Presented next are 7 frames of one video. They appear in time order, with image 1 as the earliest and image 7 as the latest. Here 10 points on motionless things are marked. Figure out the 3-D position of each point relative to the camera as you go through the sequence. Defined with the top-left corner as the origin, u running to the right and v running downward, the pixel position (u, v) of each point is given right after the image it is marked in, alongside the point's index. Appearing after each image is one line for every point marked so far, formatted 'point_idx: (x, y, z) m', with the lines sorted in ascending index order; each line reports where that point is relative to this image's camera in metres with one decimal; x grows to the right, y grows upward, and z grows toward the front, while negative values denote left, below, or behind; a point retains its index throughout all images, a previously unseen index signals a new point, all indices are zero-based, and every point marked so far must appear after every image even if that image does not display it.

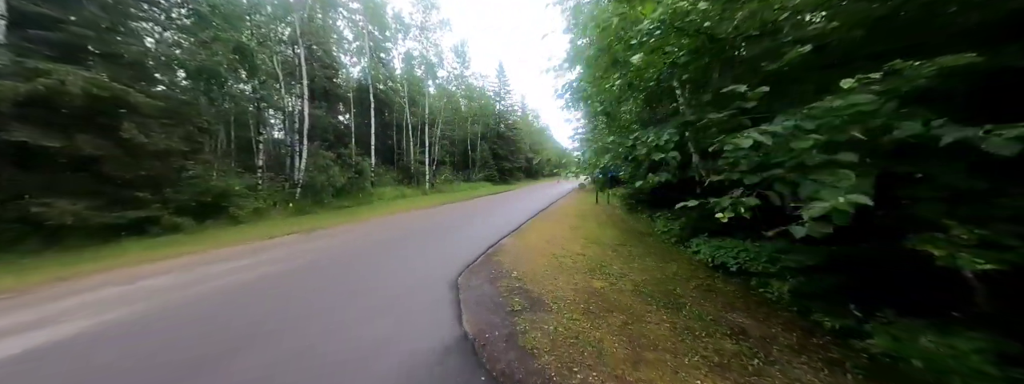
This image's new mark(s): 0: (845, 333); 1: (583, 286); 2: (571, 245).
0: (+2.7, -1.1, +2.1) m
1: (+1.1, -1.4, +3.9) m
2: (+1.5, -1.3, +6.3) m
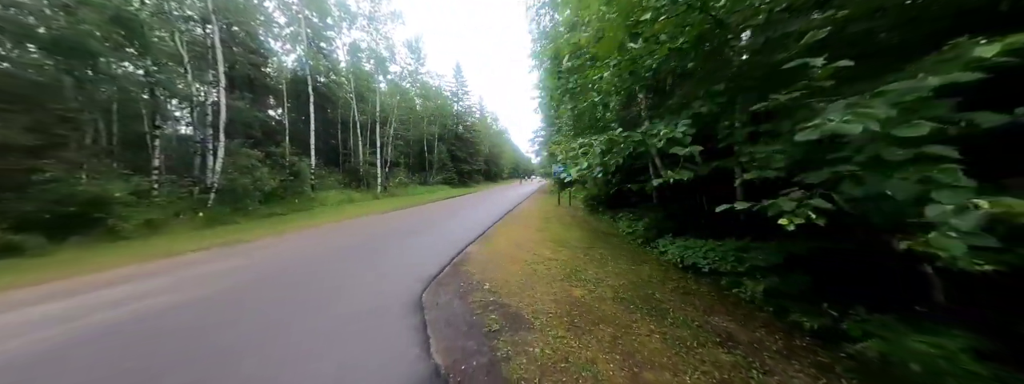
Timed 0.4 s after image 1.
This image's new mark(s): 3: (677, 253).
0: (+2.6, -1.2, +2.1) m
1: (+0.7, -1.5, +3.6) m
2: (+0.8, -1.4, +6.1) m
3: (+2.9, -1.1, +4.5) m
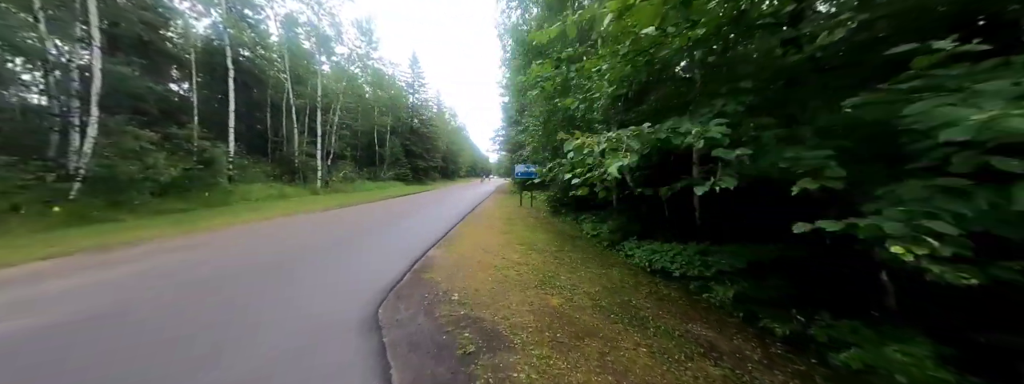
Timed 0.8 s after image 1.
0: (+2.5, -1.3, +2.2) m
1: (+0.4, -1.5, +3.4) m
2: (0.0, -1.4, +5.9) m
3: (+2.4, -1.2, +4.7) m
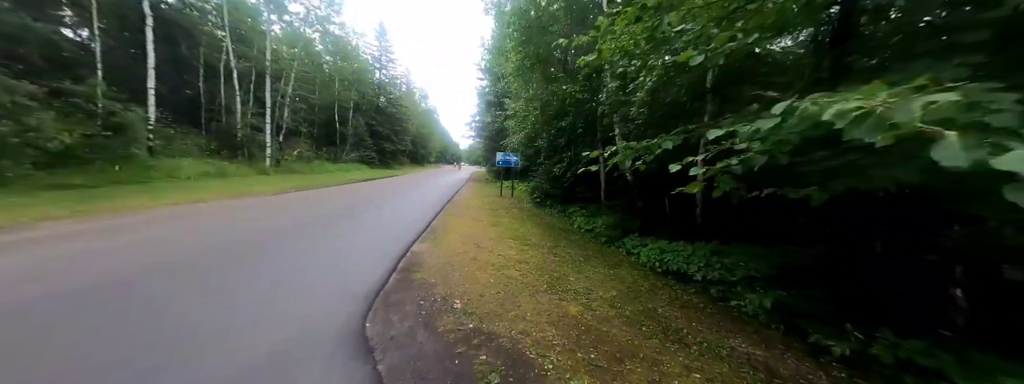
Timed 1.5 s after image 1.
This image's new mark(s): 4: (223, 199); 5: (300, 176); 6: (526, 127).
0: (+2.8, -1.3, +2.1) m
1: (+0.5, -1.4, +3.0) m
2: (-0.1, -1.2, +5.4) m
3: (+2.4, -1.1, +4.5) m
4: (-12.0, -0.3, +10.8) m
5: (-16.0, +1.2, +19.4) m
6: (+0.8, +2.8, +10.6) m
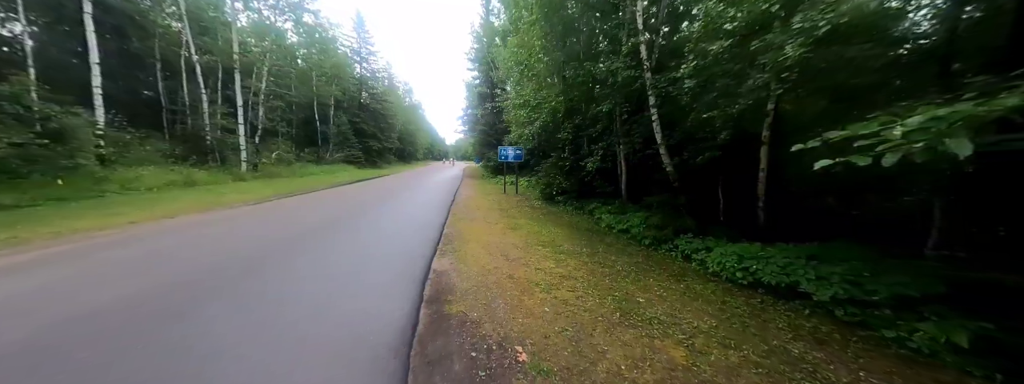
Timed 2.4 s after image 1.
0: (+3.6, -1.3, +1.4) m
1: (+1.3, -1.5, +2.2) m
2: (+0.6, -1.2, +4.6) m
3: (+3.1, -1.1, +3.8) m
4: (-11.6, -0.7, +9.5) m
5: (-16.0, +0.8, +17.8) m
6: (+1.0, +2.9, +9.8) m
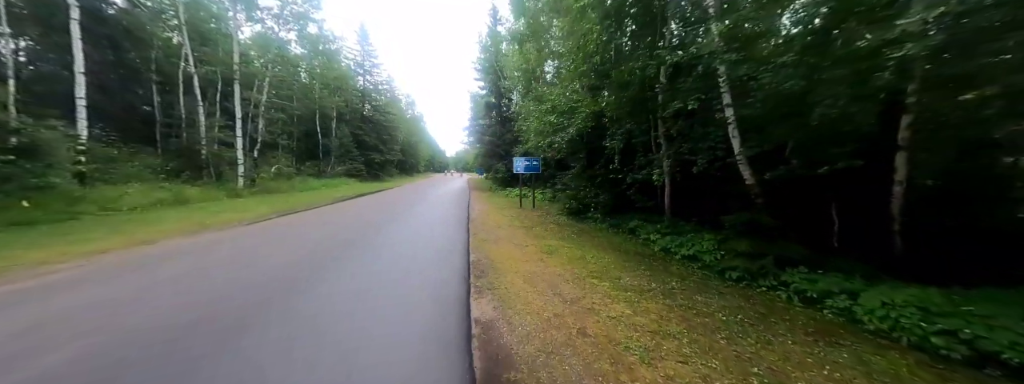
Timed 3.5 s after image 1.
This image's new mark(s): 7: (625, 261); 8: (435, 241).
0: (+4.4, -1.5, +0.3) m
1: (+2.2, -1.7, +1.1) m
2: (+1.4, -1.6, +3.5) m
3: (+4.0, -1.3, +2.6) m
4: (-10.8, -1.4, +8.4) m
5: (-15.1, -0.3, +16.8) m
6: (+1.8, +2.4, +8.8) m
7: (+2.3, -1.4, +5.4) m
8: (-2.4, -1.3, +7.3) m
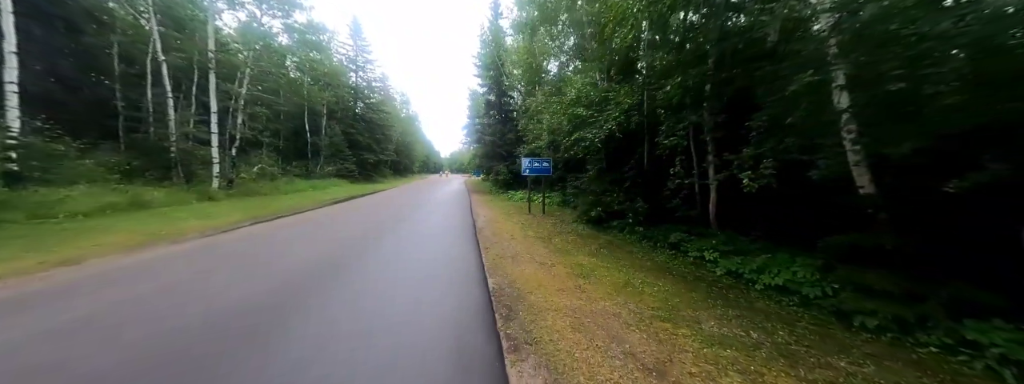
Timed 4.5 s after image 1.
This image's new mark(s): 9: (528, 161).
0: (+5.0, -1.6, -0.9) m
1: (+2.8, -1.9, -0.1) m
2: (+2.0, -1.7, +2.2) m
3: (+4.6, -1.5, +1.5) m
4: (-10.3, -1.5, +6.9) m
5: (-14.8, -0.4, +15.2) m
6: (+2.3, +2.2, +7.6) m
7: (+2.8, -1.6, +4.1) m
8: (-1.9, -1.5, +5.9) m
9: (+0.9, +1.6, +13.6) m
